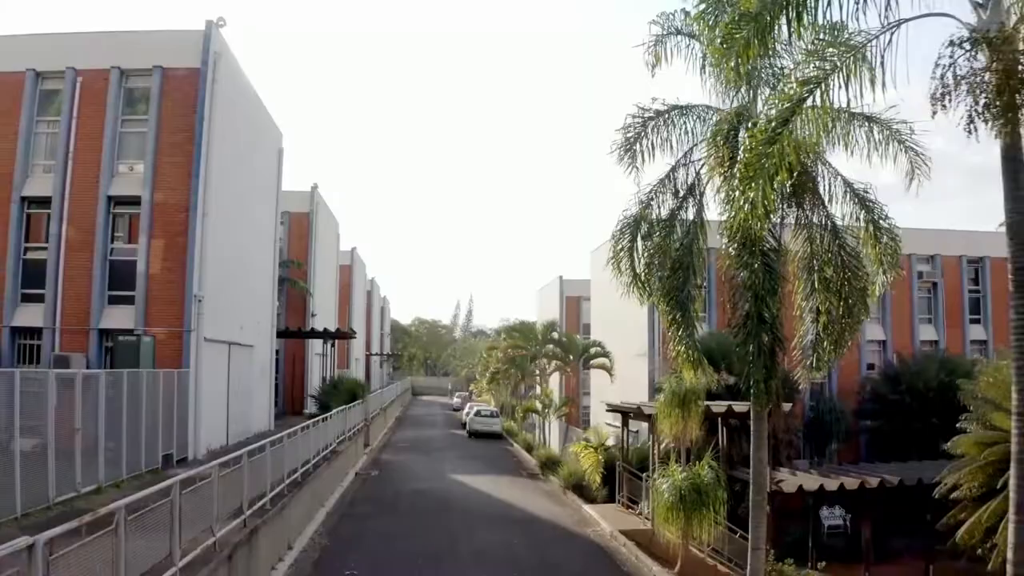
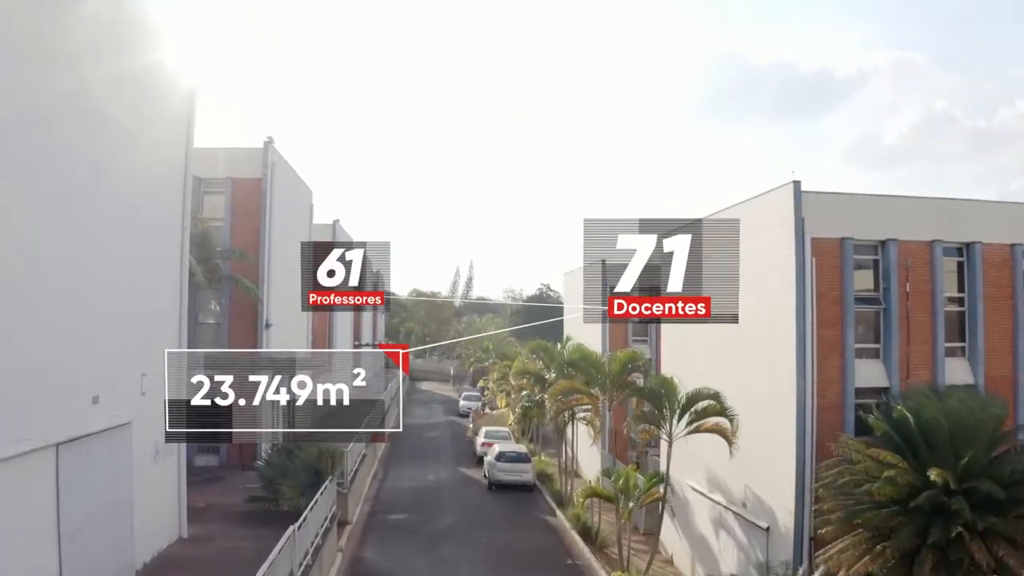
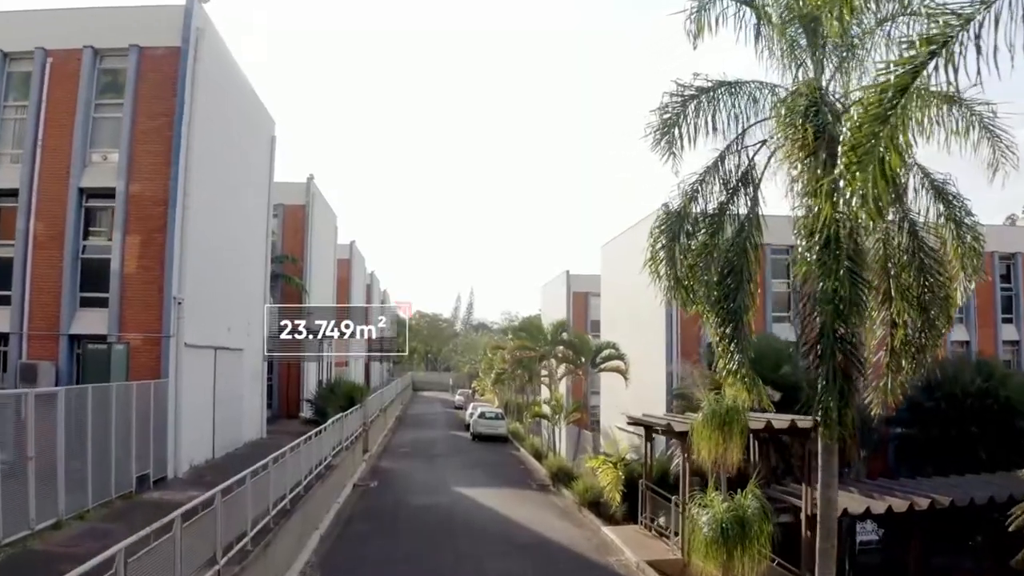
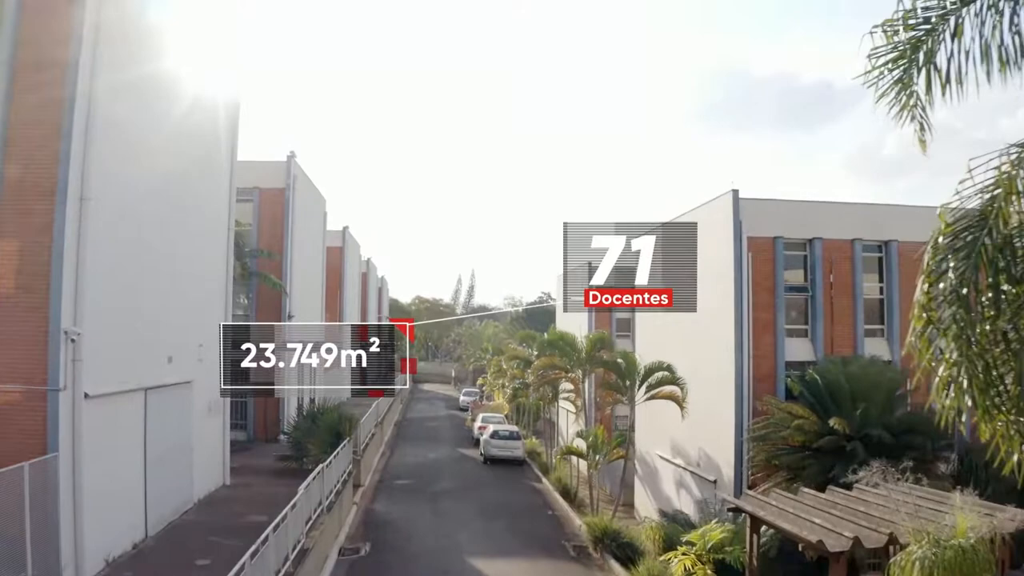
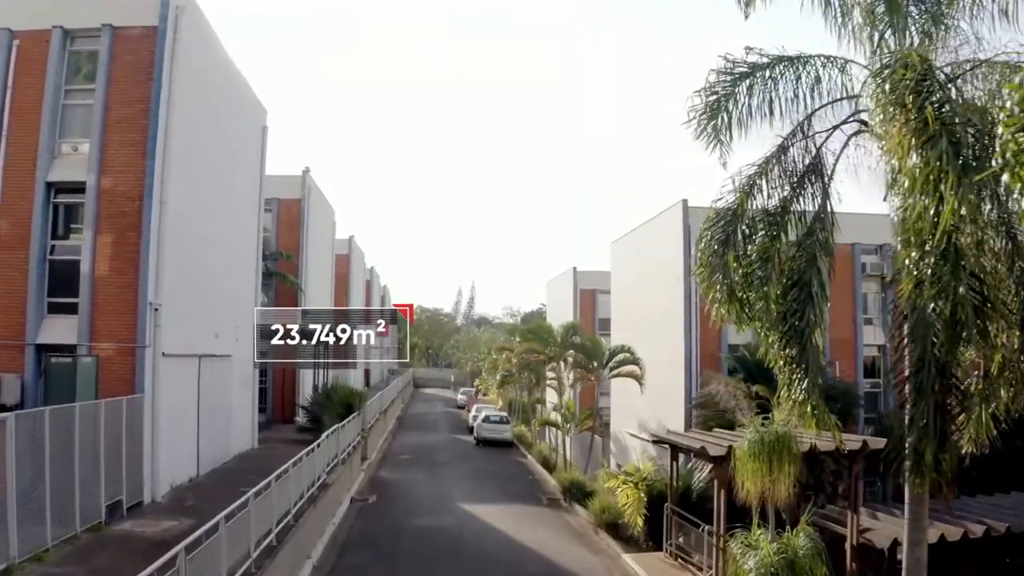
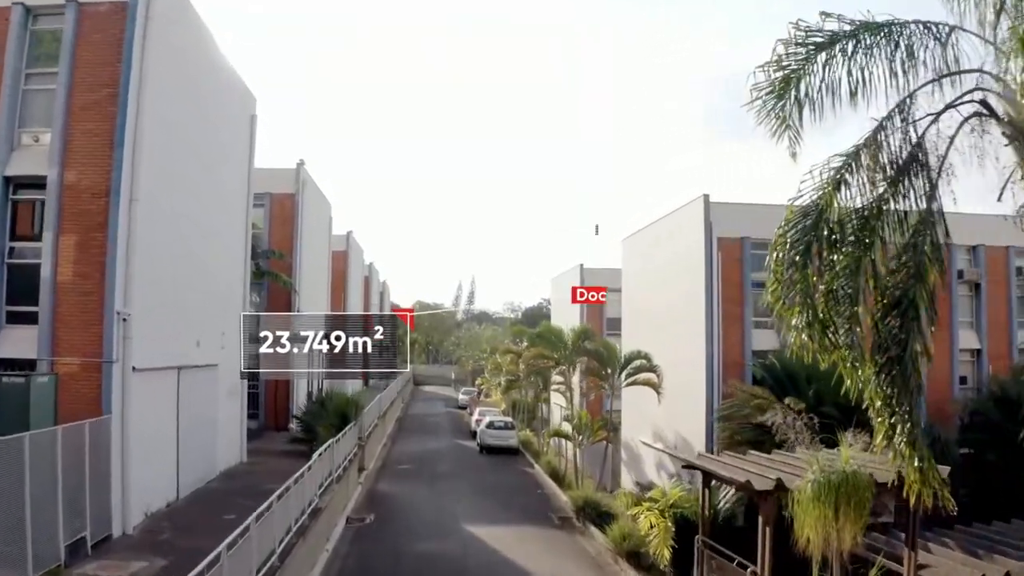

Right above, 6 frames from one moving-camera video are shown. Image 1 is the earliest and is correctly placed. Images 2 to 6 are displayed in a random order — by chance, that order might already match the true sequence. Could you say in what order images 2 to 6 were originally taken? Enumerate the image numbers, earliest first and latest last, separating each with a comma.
3, 5, 6, 4, 2
